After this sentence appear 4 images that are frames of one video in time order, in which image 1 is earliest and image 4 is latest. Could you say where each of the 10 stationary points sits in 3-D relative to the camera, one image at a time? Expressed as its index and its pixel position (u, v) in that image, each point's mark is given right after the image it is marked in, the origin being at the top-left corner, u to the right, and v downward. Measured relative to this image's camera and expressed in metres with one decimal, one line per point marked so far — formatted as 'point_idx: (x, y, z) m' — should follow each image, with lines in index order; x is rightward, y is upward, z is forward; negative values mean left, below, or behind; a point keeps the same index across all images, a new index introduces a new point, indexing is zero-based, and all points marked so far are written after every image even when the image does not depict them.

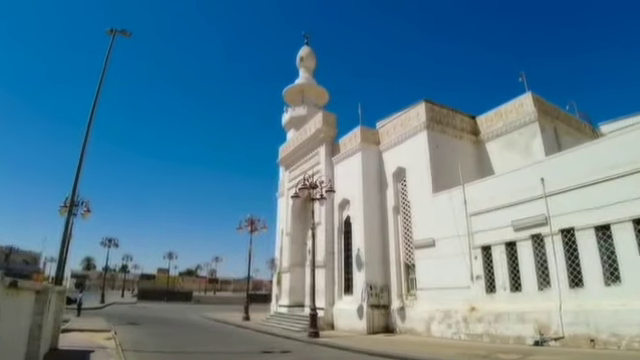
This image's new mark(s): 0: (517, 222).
0: (+5.2, -1.1, +10.3) m
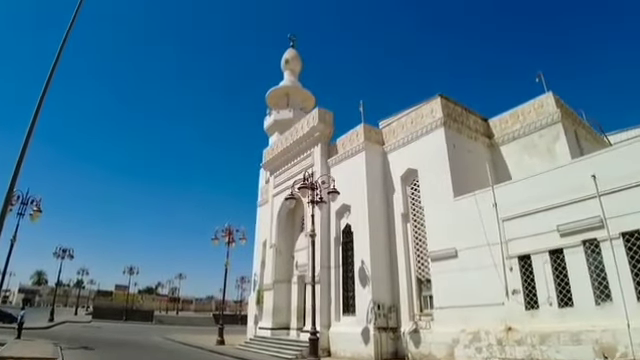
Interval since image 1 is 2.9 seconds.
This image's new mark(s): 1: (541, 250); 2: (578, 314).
0: (+5.6, -1.1, +8.8) m
1: (+5.2, -1.7, +9.1) m
2: (+5.5, -2.9, +8.3) m
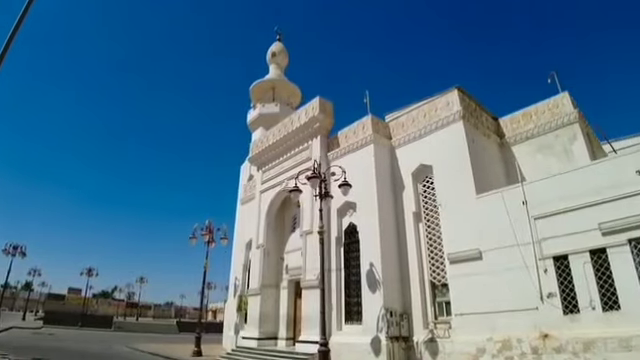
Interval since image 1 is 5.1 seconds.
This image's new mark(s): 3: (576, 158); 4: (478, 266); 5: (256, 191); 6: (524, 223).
0: (+6.1, -1.0, +8.2) m
1: (+5.7, -1.6, +8.4) m
2: (+6.0, -2.8, +7.6) m
3: (+7.7, +0.7, +11.6) m
4: (+4.0, -2.2, +9.8) m
5: (-3.0, -0.5, +17.8) m
6: (+4.9, -1.0, +9.4) m
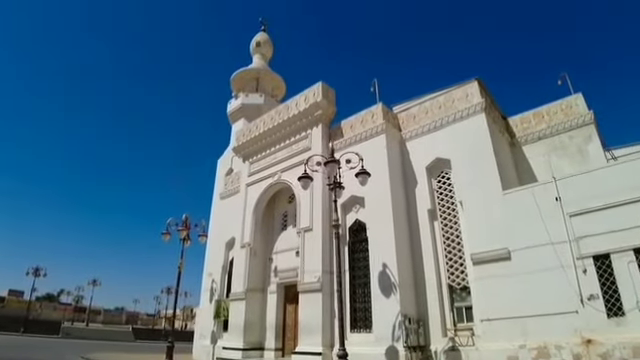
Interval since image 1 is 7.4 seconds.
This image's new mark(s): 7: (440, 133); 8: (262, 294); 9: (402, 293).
0: (+6.6, -0.9, +7.6) m
1: (+6.2, -1.5, +7.9) m
2: (+6.6, -2.7, +7.0) m
3: (+7.9, +0.6, +11.3) m
4: (+4.4, -2.0, +9.1) m
5: (-3.3, -0.2, +16.2) m
6: (+5.4, -0.9, +8.7) m
7: (+3.6, +1.4, +11.4) m
8: (-2.1, -4.1, +14.0) m
9: (+2.1, -2.9, +9.9) m
